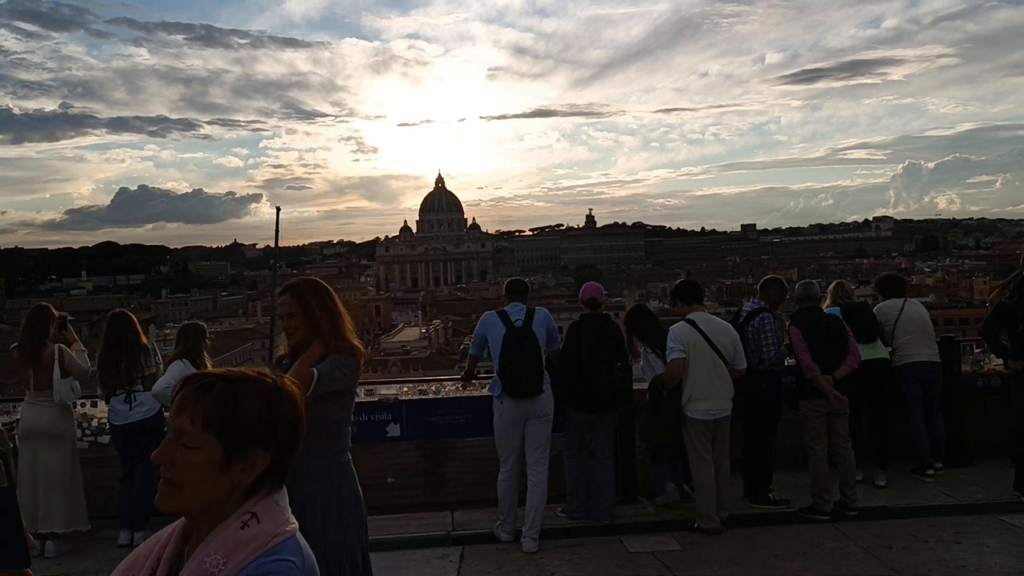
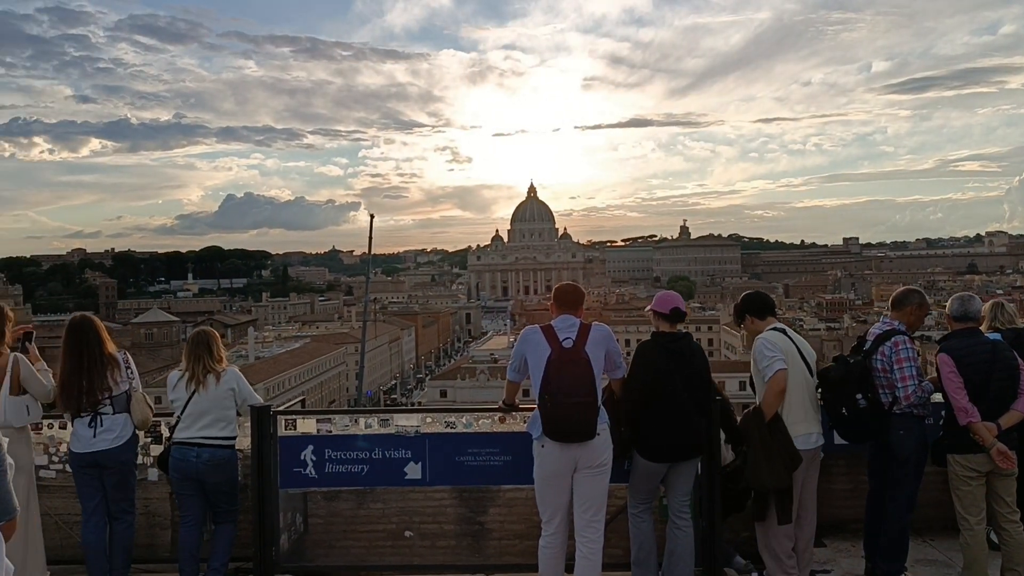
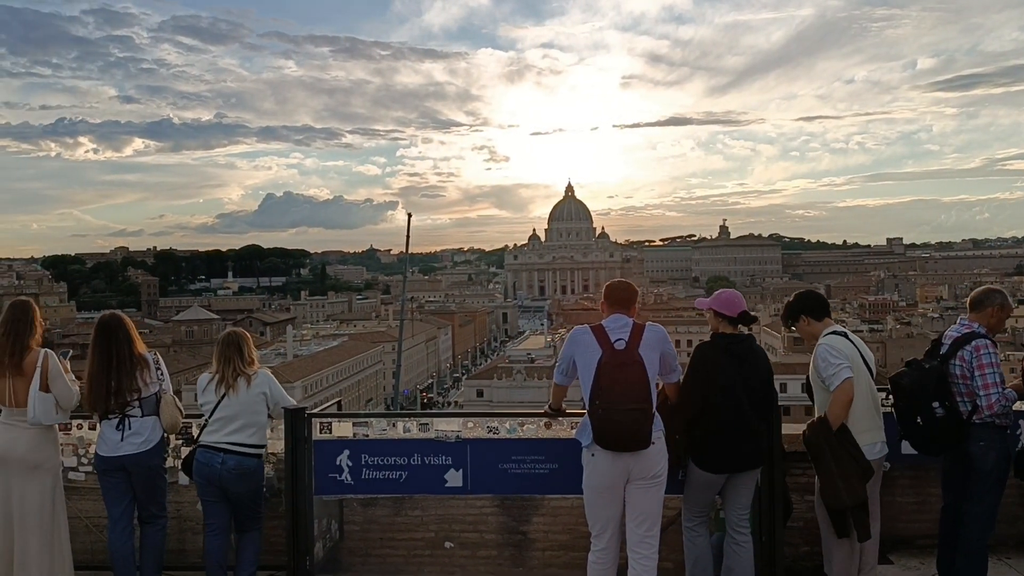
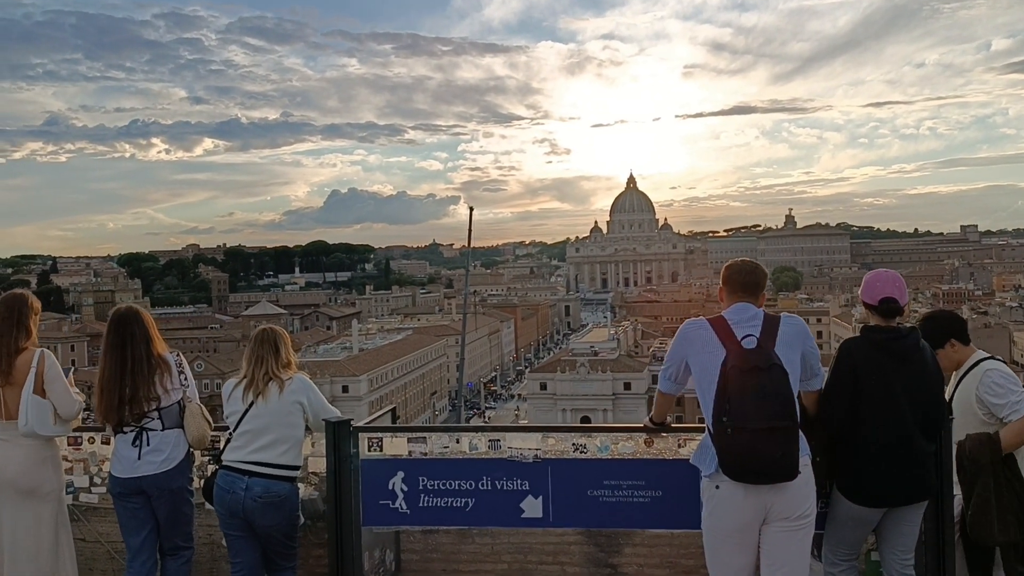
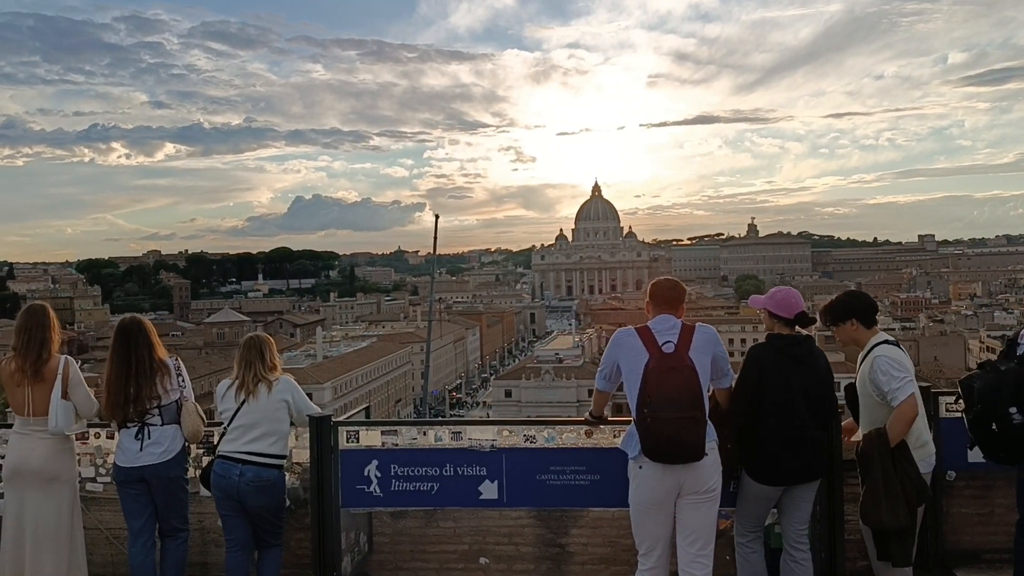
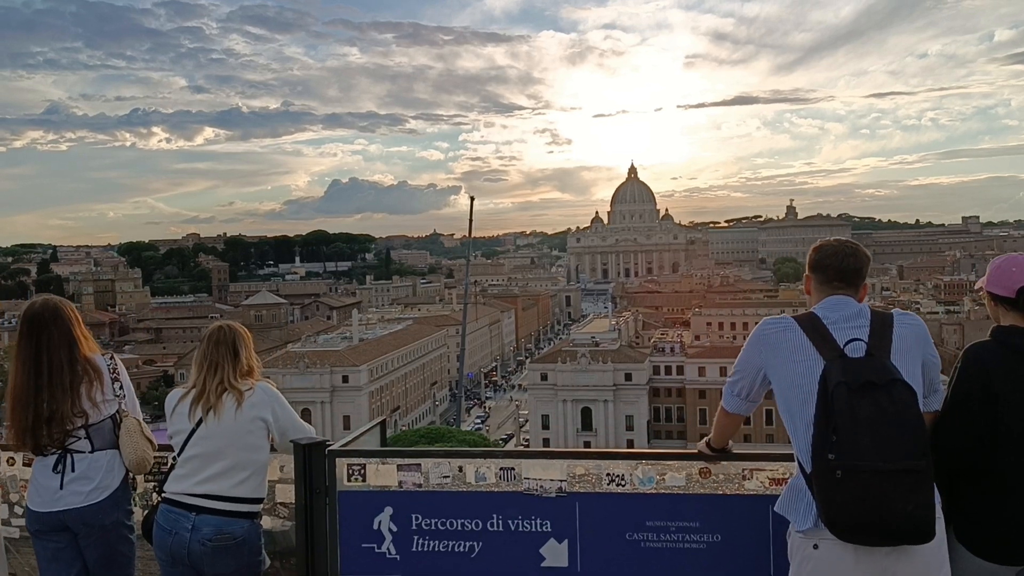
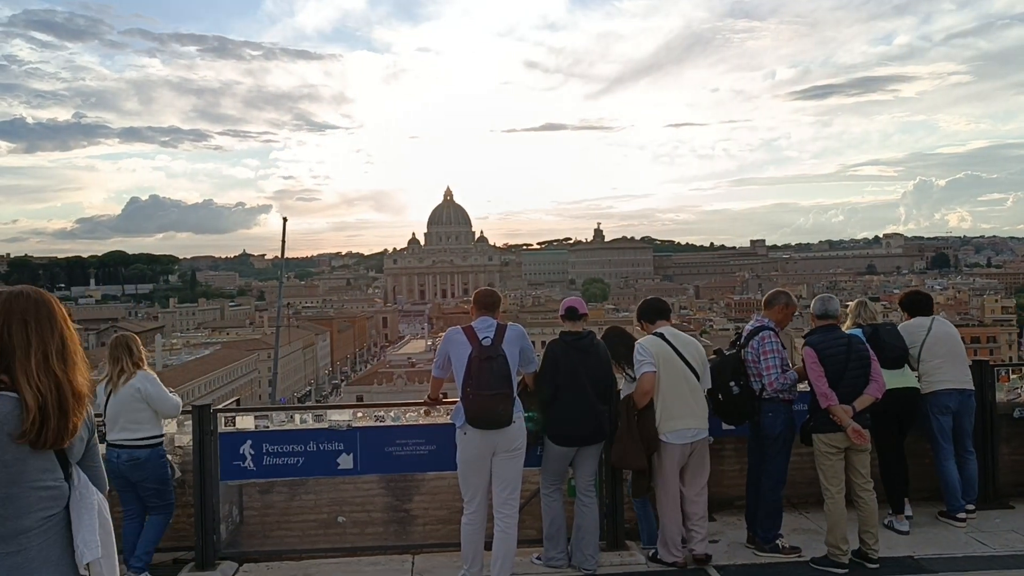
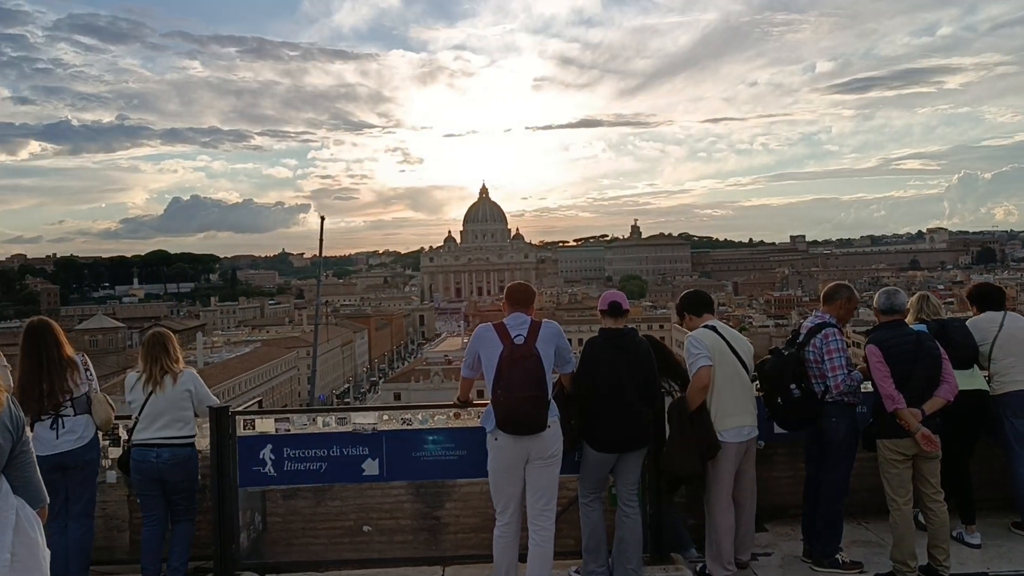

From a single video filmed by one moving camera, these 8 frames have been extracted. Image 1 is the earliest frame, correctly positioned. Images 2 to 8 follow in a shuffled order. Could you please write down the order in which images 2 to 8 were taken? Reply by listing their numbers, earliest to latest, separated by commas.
7, 8, 2, 3, 5, 4, 6
